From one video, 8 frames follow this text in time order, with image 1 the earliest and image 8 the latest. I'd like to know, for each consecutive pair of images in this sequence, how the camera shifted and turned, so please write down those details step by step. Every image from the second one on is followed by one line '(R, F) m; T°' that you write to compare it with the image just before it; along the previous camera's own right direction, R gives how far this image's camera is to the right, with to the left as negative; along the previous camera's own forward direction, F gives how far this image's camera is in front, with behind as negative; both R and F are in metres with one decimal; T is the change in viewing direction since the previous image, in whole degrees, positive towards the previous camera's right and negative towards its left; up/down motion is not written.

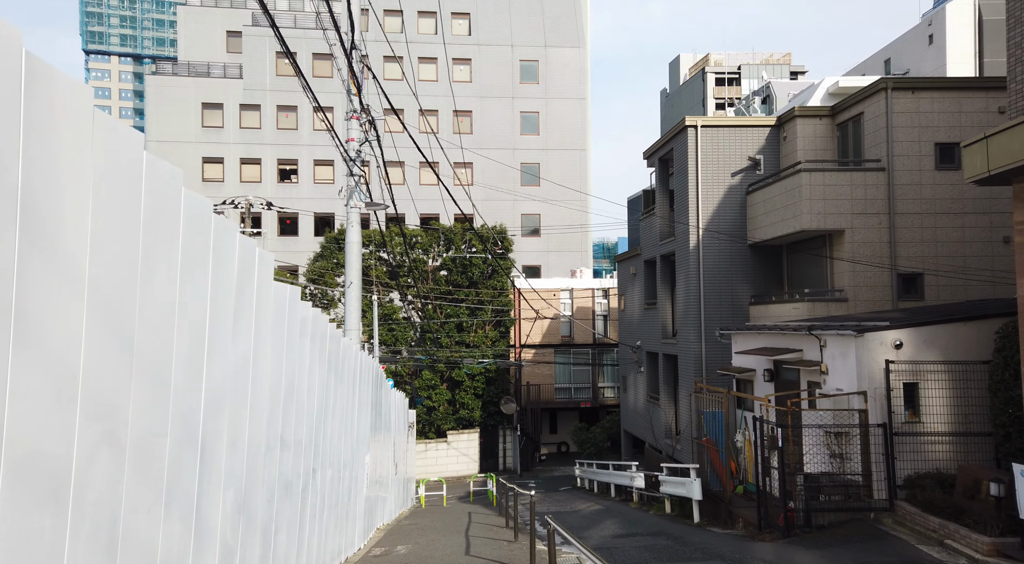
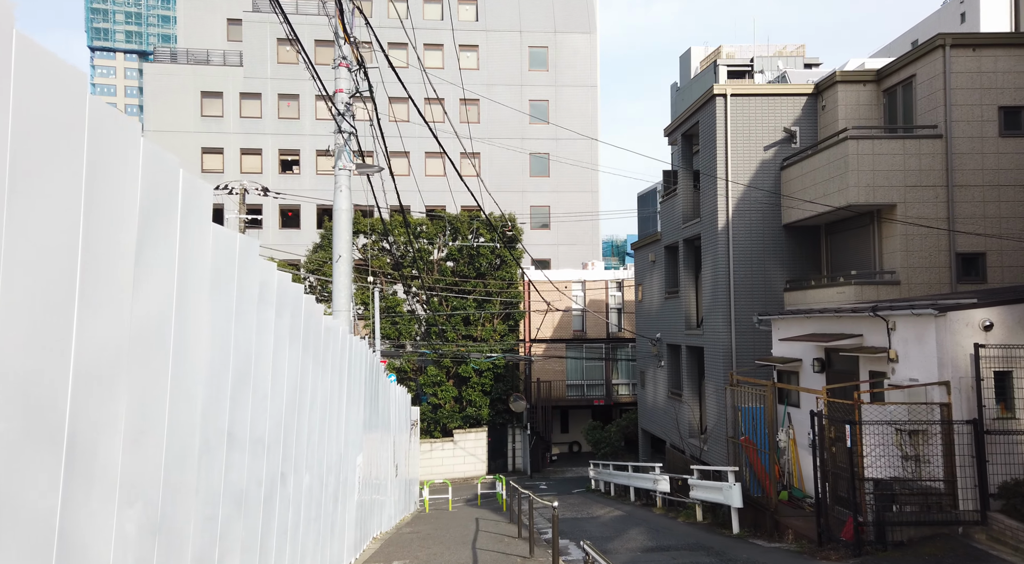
(-0.1, +1.5) m; 0°
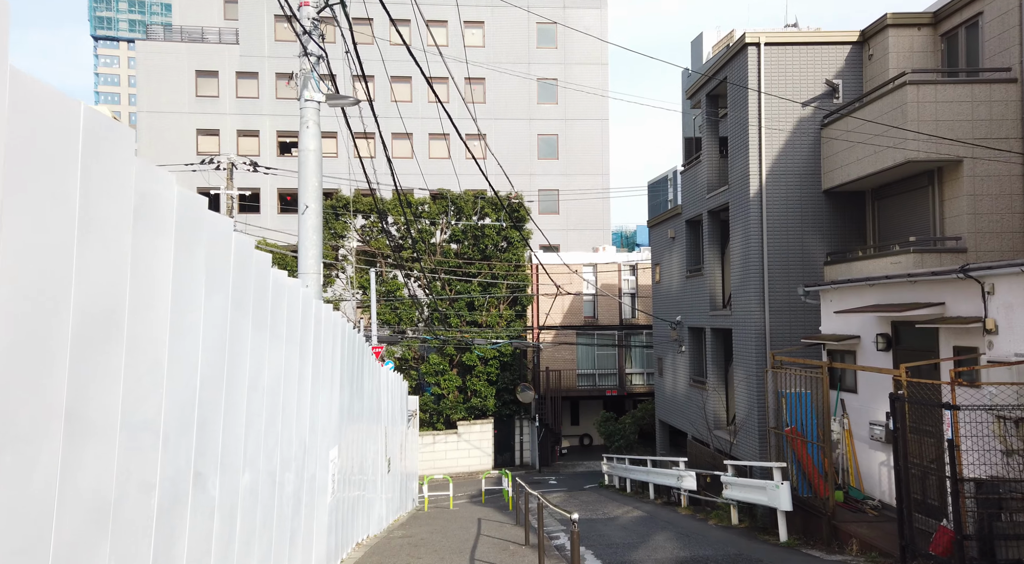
(0.0, +1.7) m; 0°
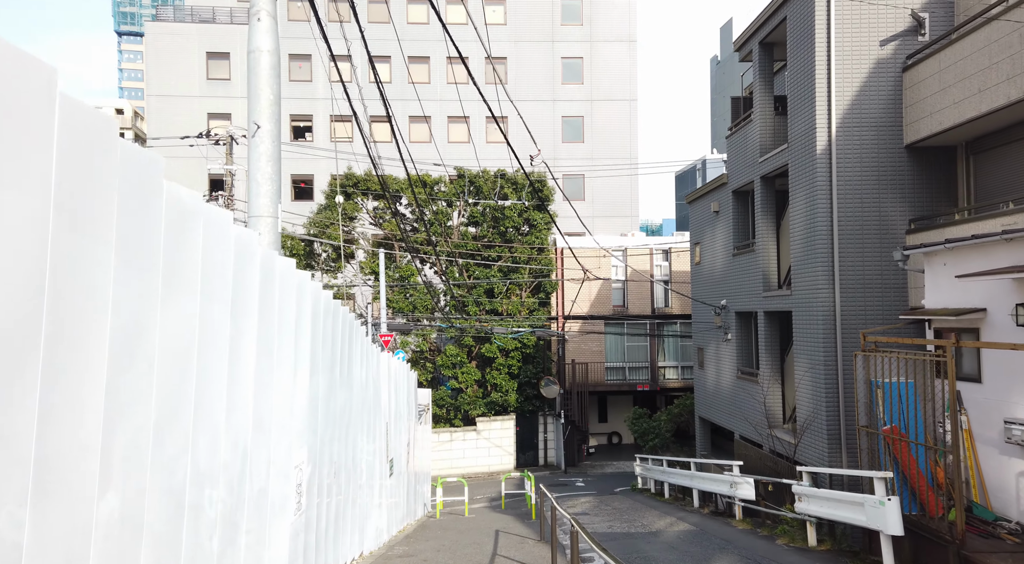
(0.0, +2.1) m; -1°
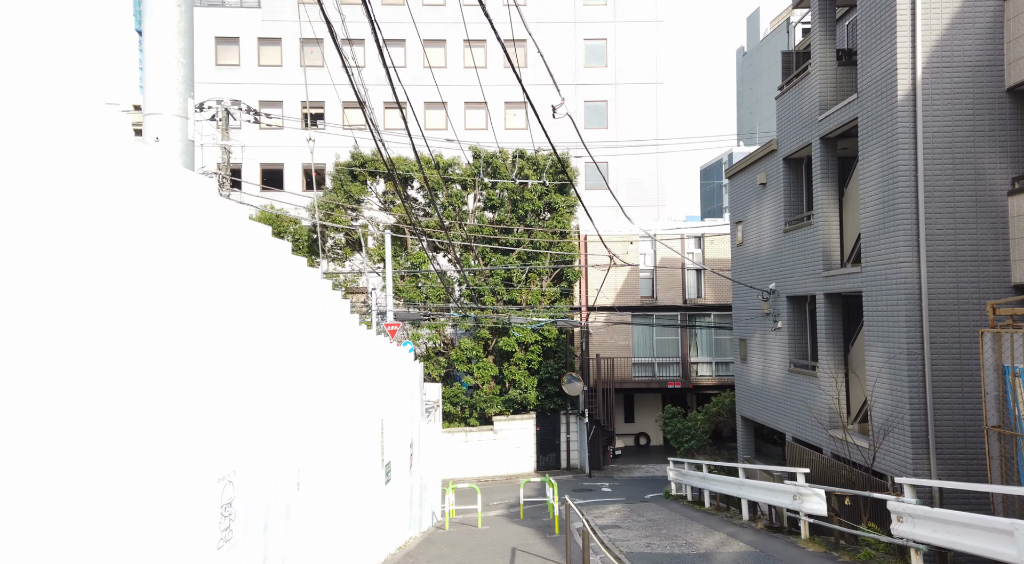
(0.0, +1.9) m; -1°
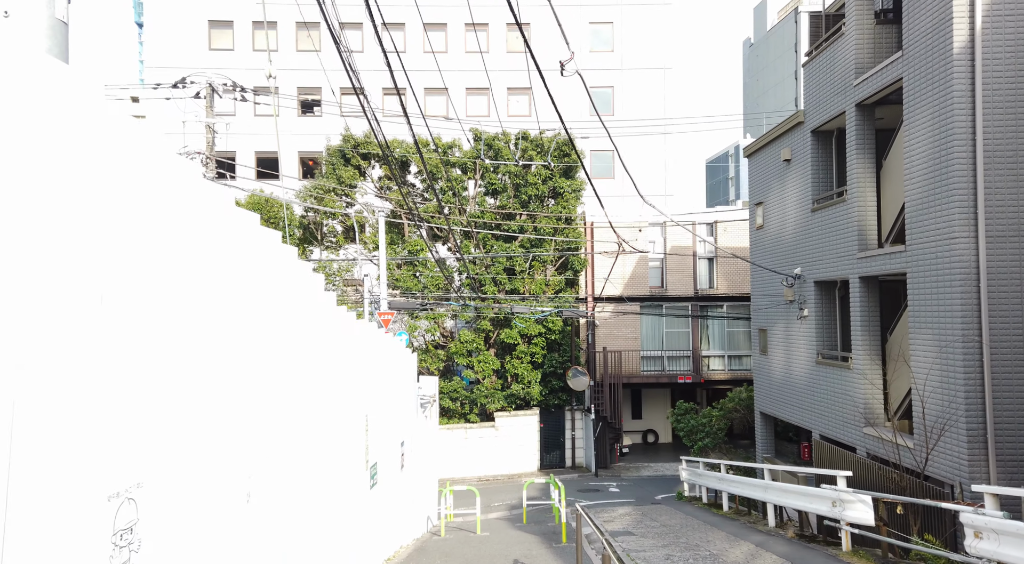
(0.0, +1.2) m; 0°
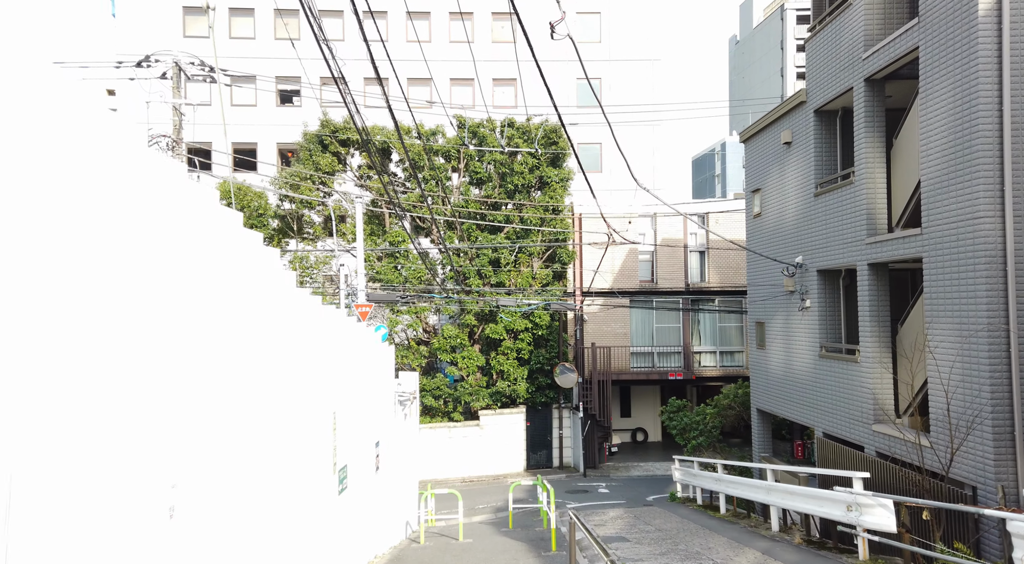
(0.0, +0.8) m; +1°
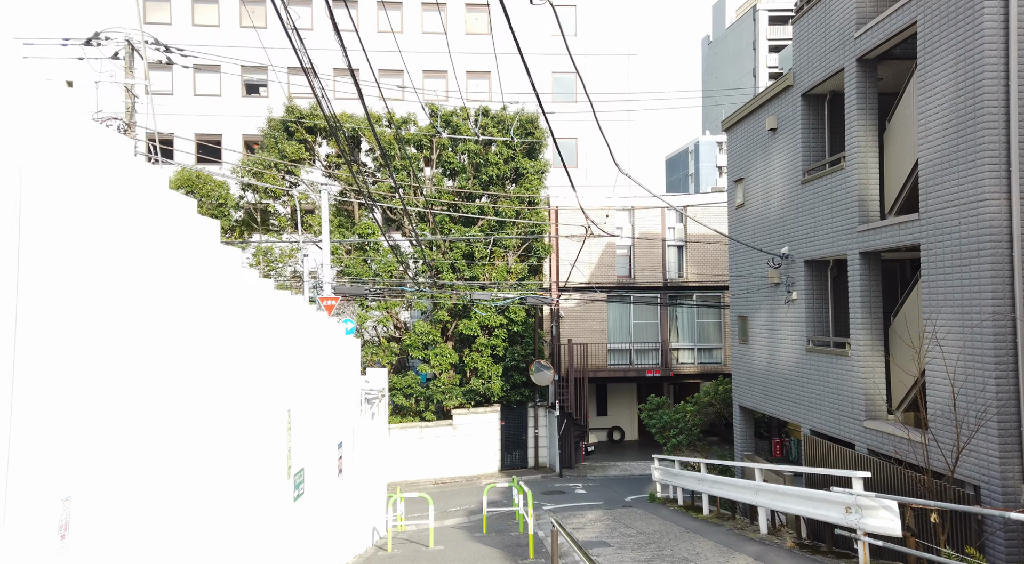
(0.0, +0.6) m; +2°
